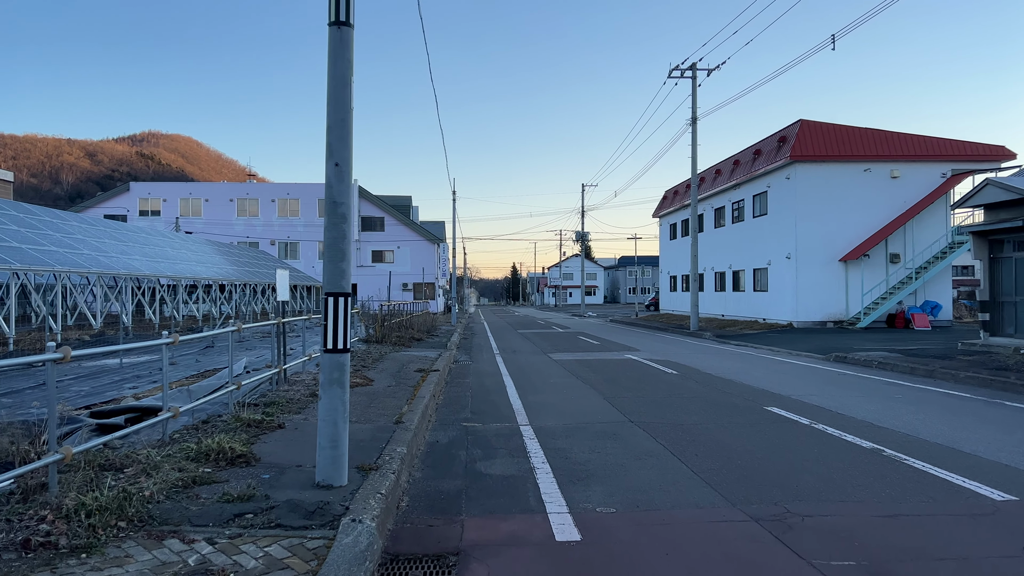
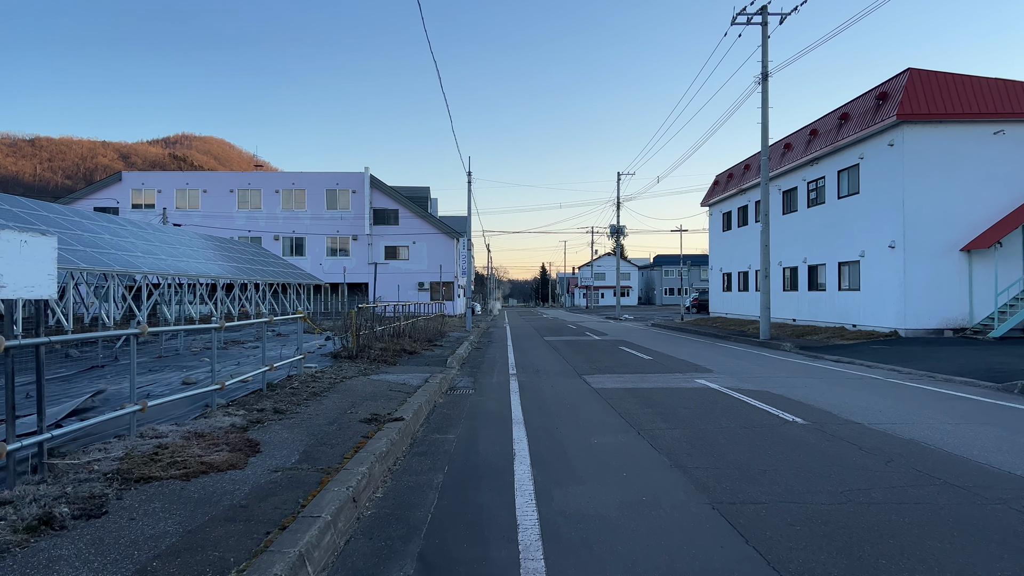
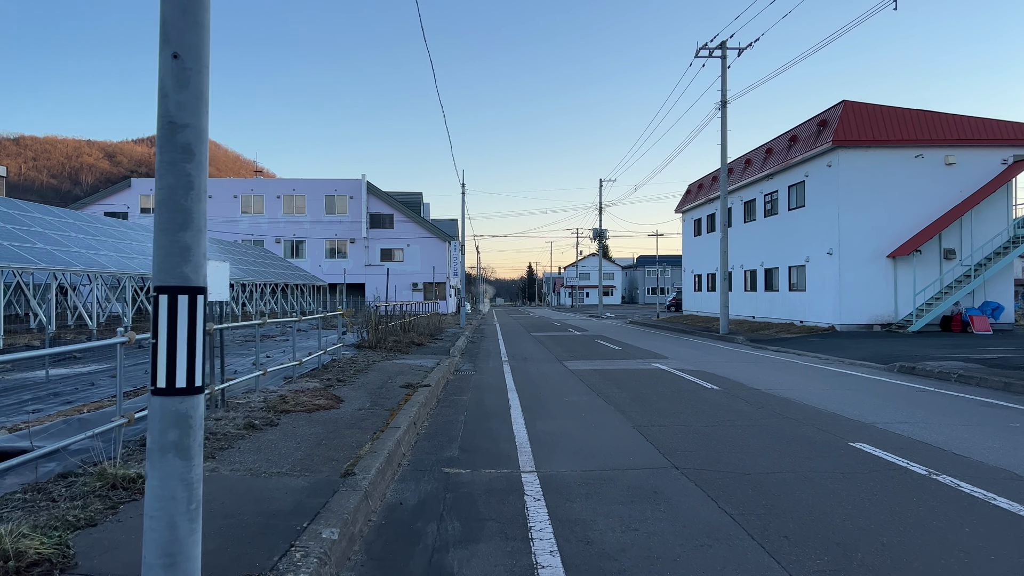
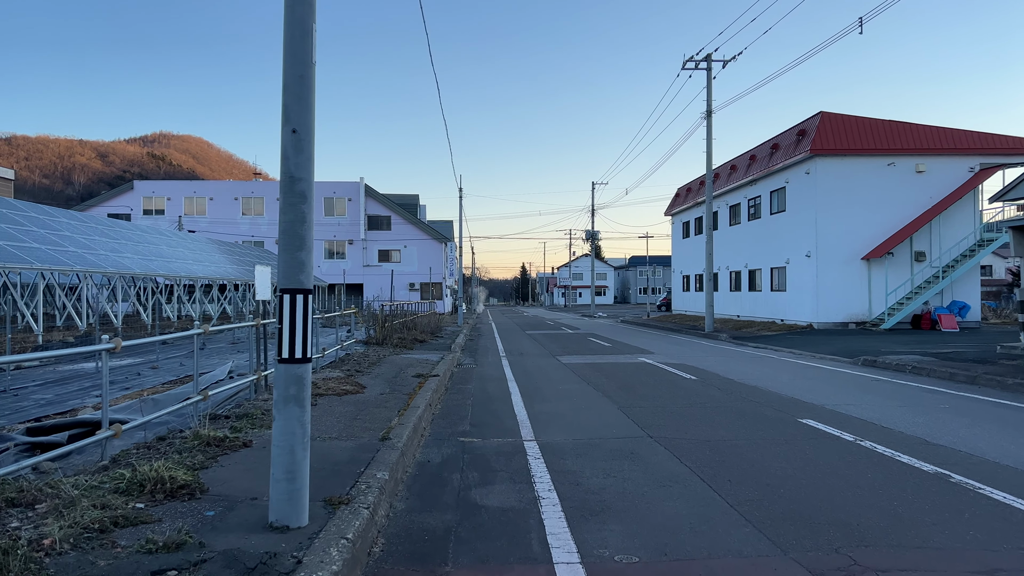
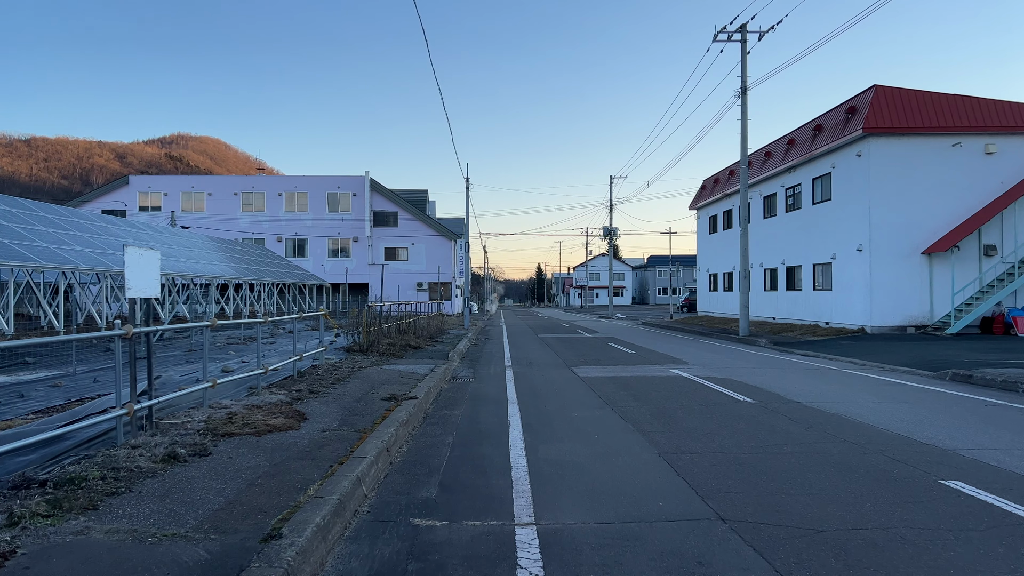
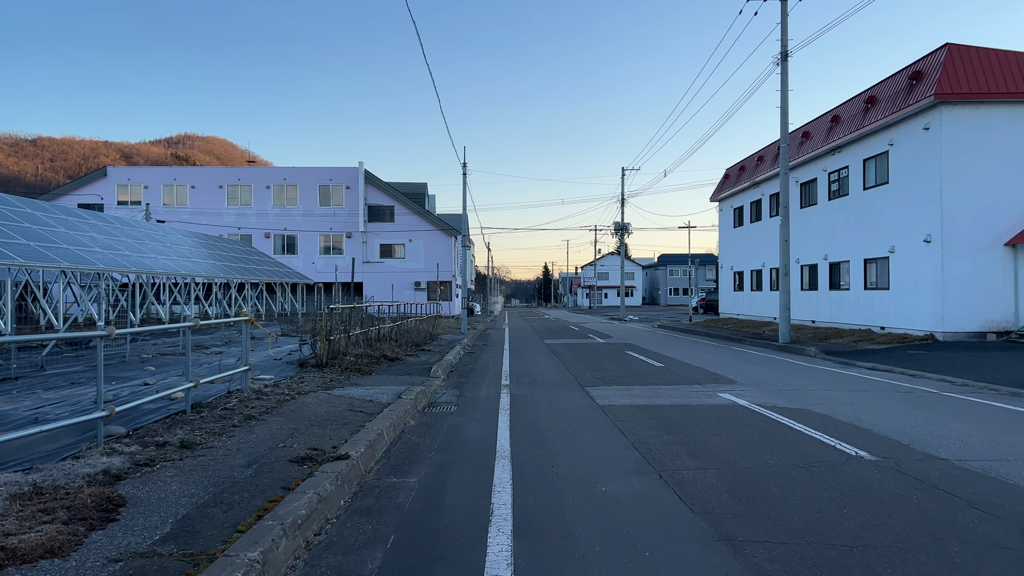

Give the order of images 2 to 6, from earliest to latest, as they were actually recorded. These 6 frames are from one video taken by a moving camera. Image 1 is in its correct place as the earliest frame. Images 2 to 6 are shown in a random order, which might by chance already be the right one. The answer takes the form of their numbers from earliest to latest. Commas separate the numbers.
4, 3, 5, 2, 6
